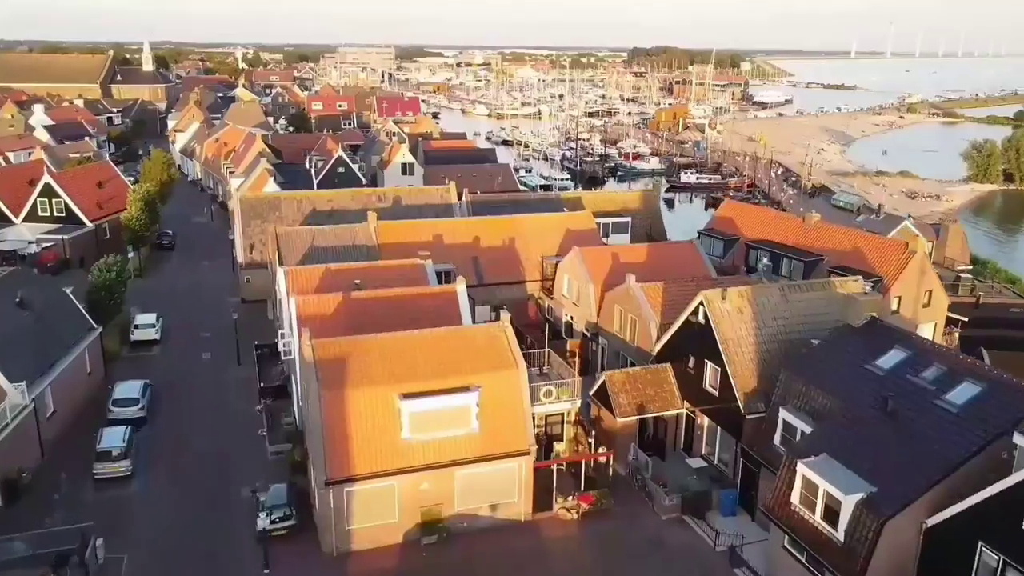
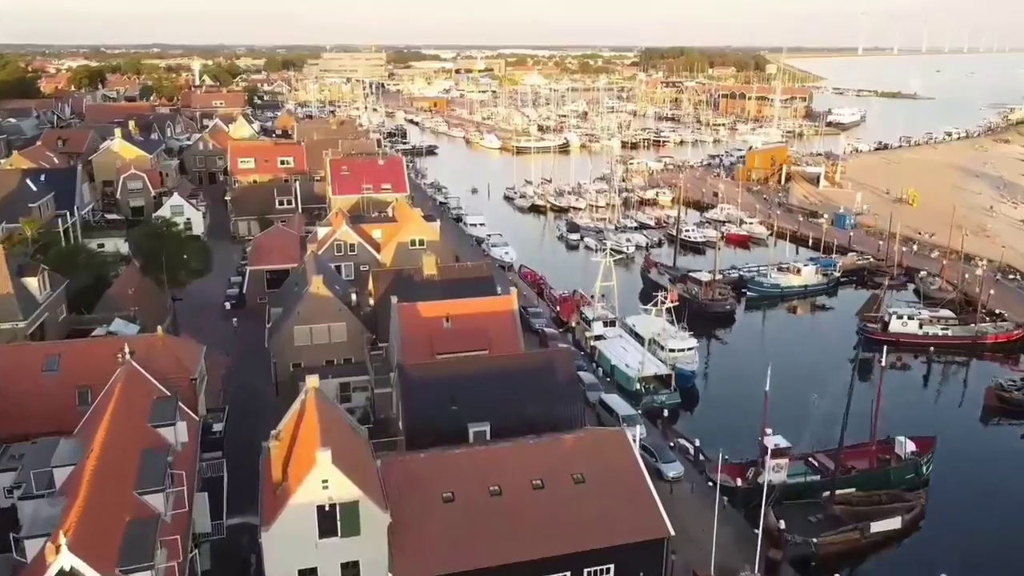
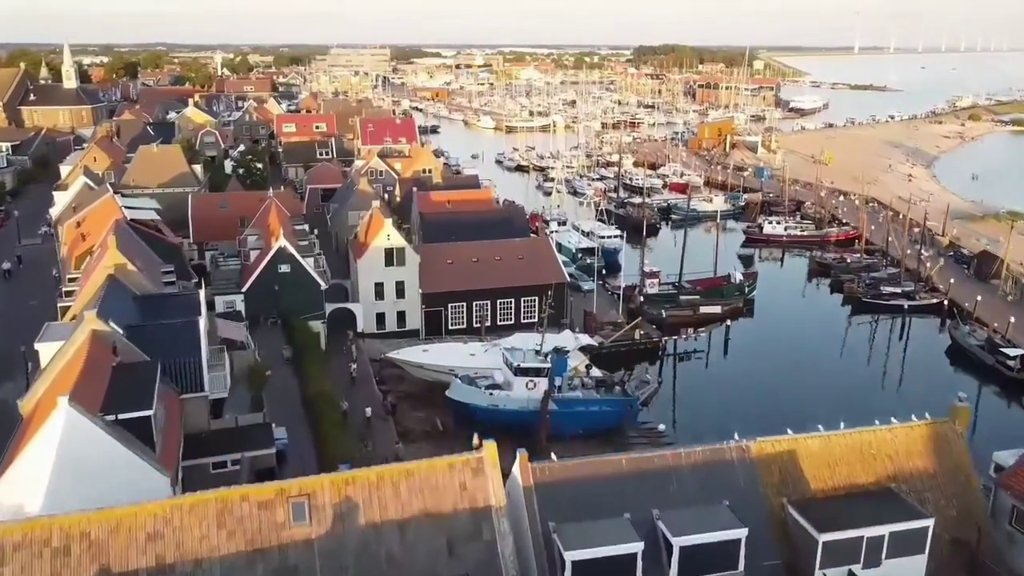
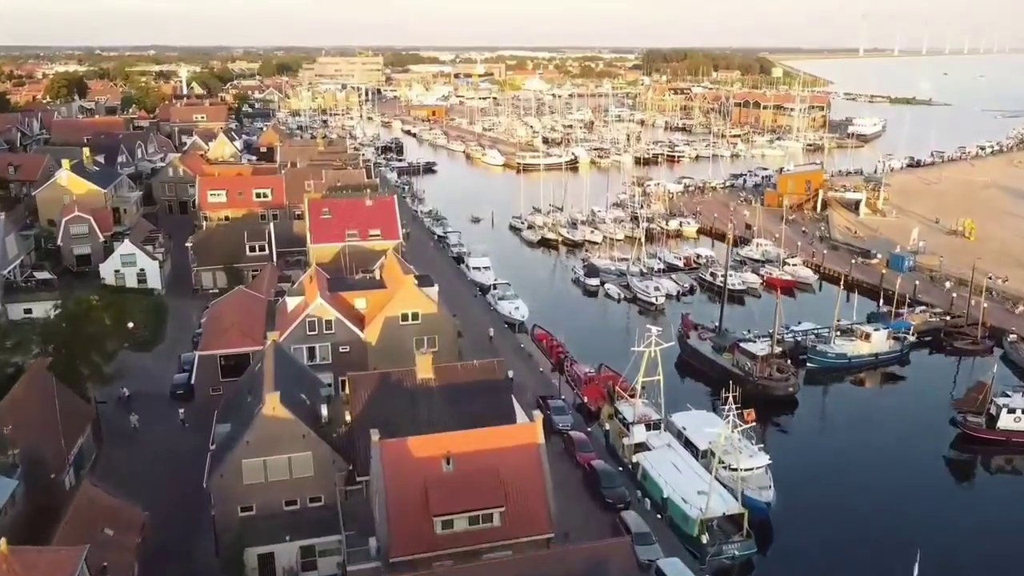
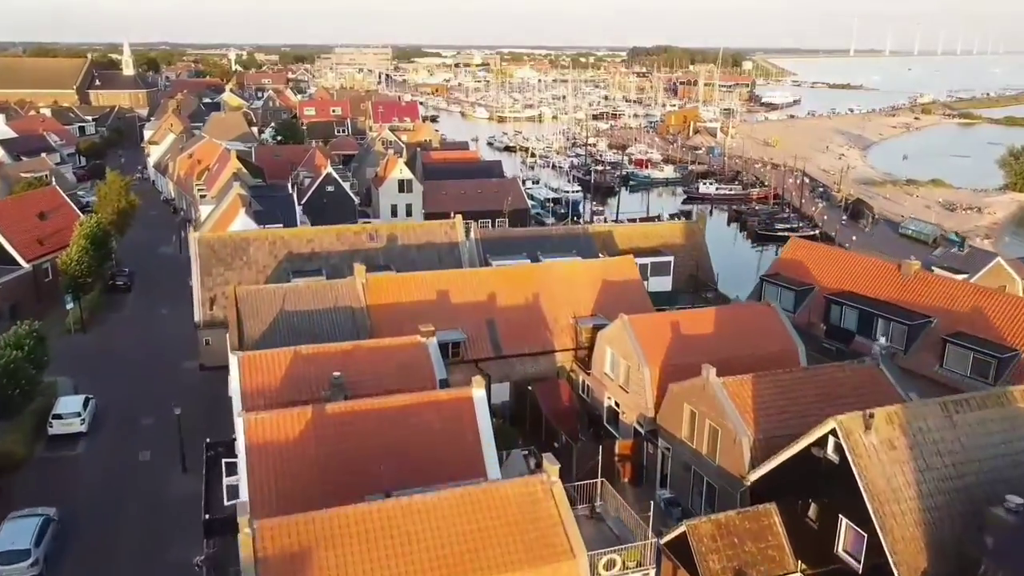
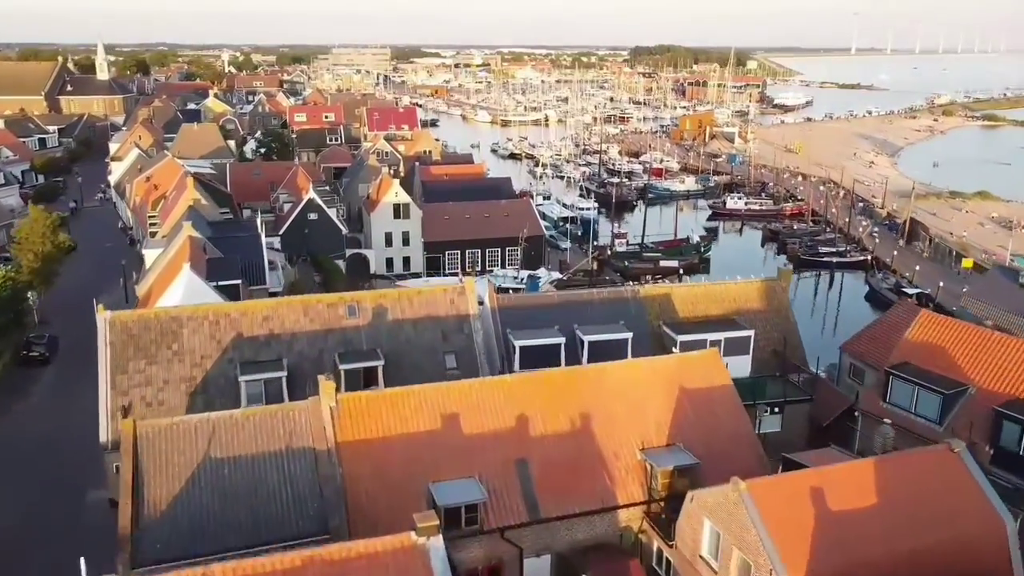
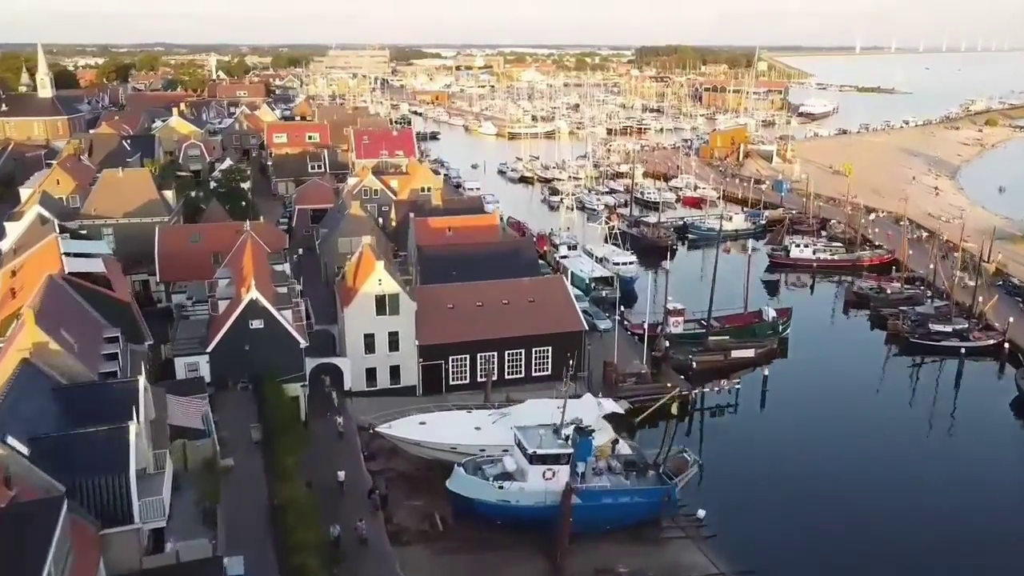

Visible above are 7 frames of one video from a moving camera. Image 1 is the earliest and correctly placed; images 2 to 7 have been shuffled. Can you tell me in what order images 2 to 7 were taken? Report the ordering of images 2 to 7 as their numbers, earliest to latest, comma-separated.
5, 6, 3, 7, 2, 4
